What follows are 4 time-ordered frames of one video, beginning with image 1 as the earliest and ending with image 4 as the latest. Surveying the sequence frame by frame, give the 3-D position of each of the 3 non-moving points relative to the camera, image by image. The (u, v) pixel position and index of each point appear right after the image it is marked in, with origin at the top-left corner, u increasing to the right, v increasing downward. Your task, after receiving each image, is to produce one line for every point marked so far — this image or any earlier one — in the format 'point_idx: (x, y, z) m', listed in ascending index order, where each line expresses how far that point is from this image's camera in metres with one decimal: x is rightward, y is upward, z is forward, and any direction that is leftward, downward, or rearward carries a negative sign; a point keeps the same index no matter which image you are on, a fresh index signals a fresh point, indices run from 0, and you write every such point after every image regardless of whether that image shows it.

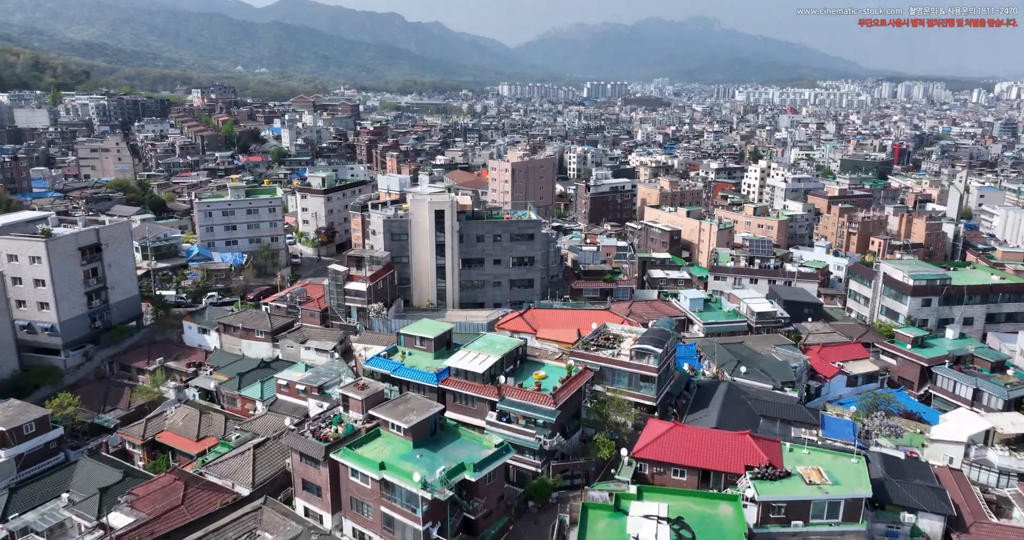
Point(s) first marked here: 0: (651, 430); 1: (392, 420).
0: (+3.6, -4.1, +17.2) m
1: (-2.8, -3.5, +15.7) m
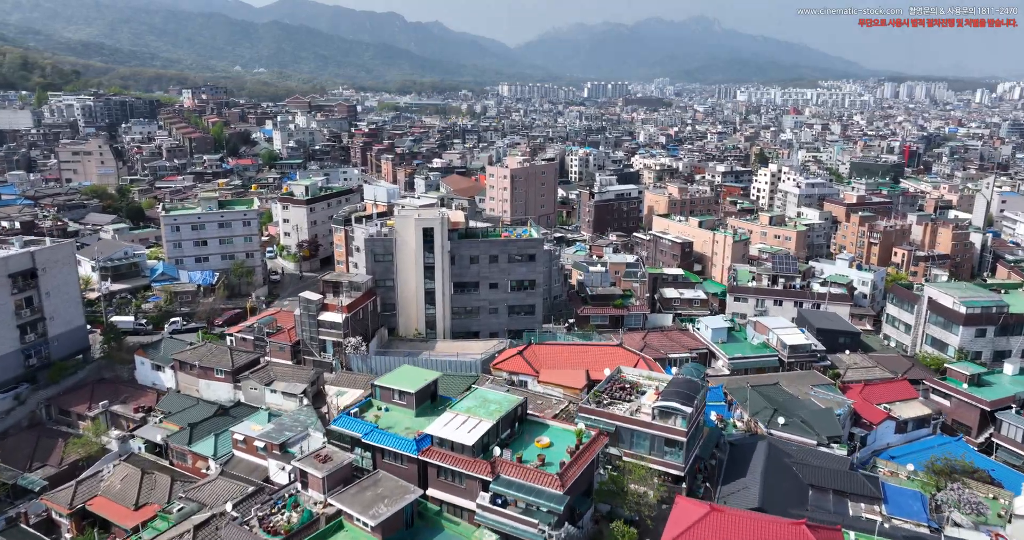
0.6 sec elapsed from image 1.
0: (+3.5, -5.1, +13.9) m
1: (-2.9, -4.5, +12.4) m
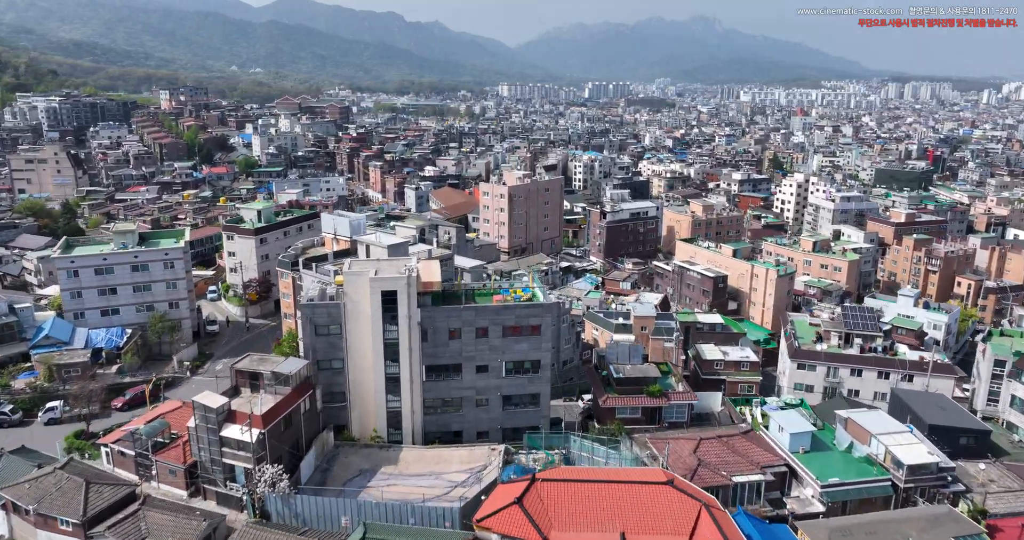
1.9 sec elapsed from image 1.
0: (+3.4, -7.2, +6.6) m
1: (-3.0, -6.6, +5.1) m
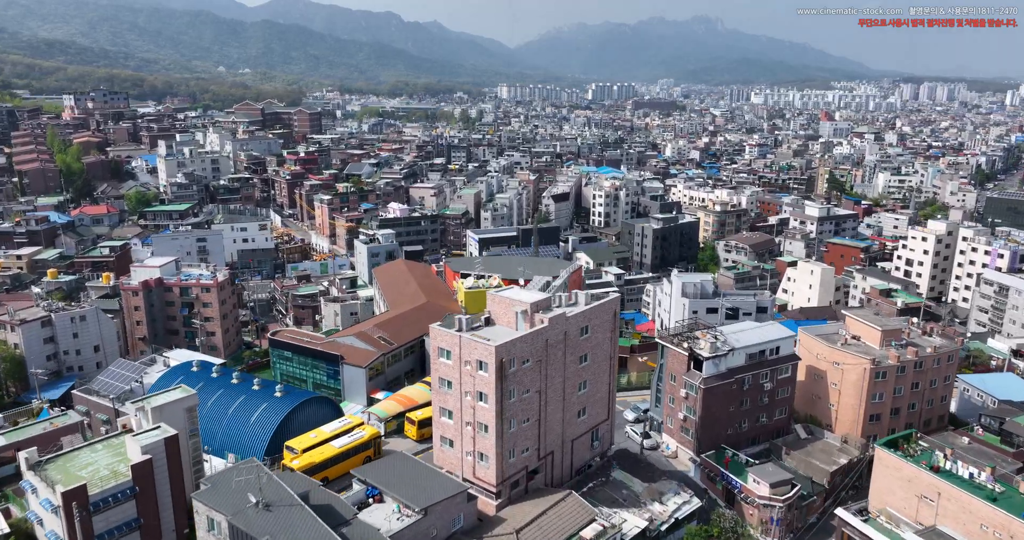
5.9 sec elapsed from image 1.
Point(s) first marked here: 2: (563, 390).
0: (+3.3, -13.9, -16.6) m
1: (-3.1, -13.3, -18.1) m
2: (+1.4, -3.3, +18.5) m
